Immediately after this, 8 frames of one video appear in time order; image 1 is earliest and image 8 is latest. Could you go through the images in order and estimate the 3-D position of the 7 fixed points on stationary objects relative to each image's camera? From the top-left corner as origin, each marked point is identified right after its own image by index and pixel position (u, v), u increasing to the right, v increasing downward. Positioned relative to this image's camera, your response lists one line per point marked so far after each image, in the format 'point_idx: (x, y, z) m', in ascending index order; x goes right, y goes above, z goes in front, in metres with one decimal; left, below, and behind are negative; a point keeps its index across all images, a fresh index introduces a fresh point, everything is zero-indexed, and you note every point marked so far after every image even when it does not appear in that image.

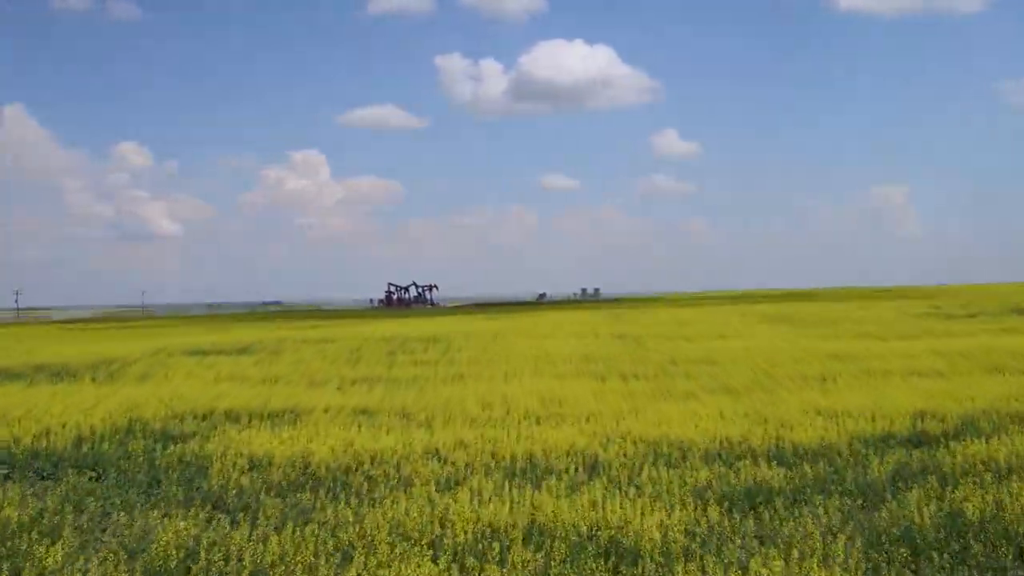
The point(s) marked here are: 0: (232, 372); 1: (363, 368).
0: (-2.0, -0.6, +10.6) m
1: (-1.1, -0.6, +10.7) m
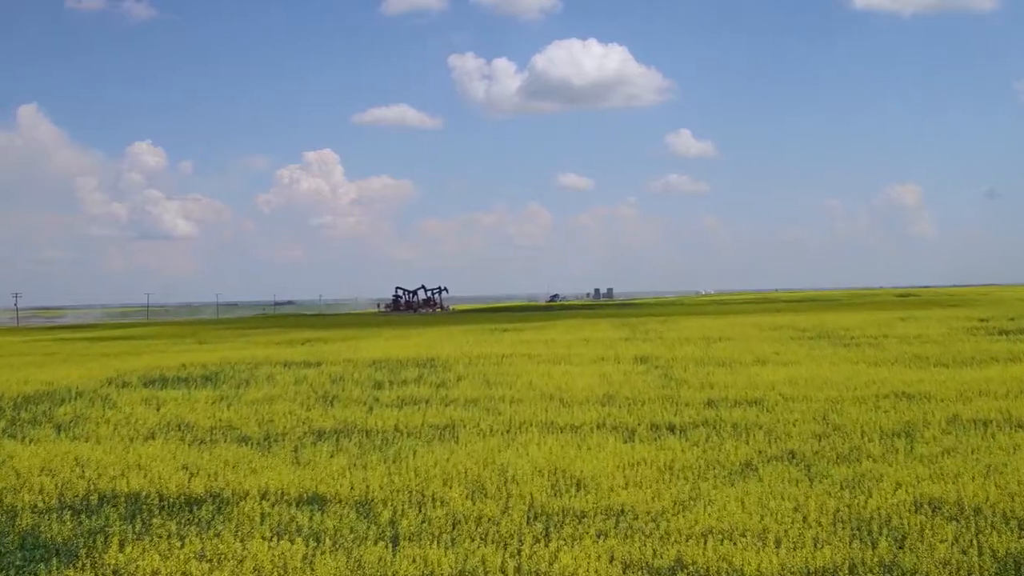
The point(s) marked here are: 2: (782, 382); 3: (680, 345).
0: (-1.9, -0.7, +8.7) m
1: (-1.0, -0.7, +8.8) m
2: (+2.0, -0.7, +11.0) m
3: (+1.8, -0.6, +16.3) m
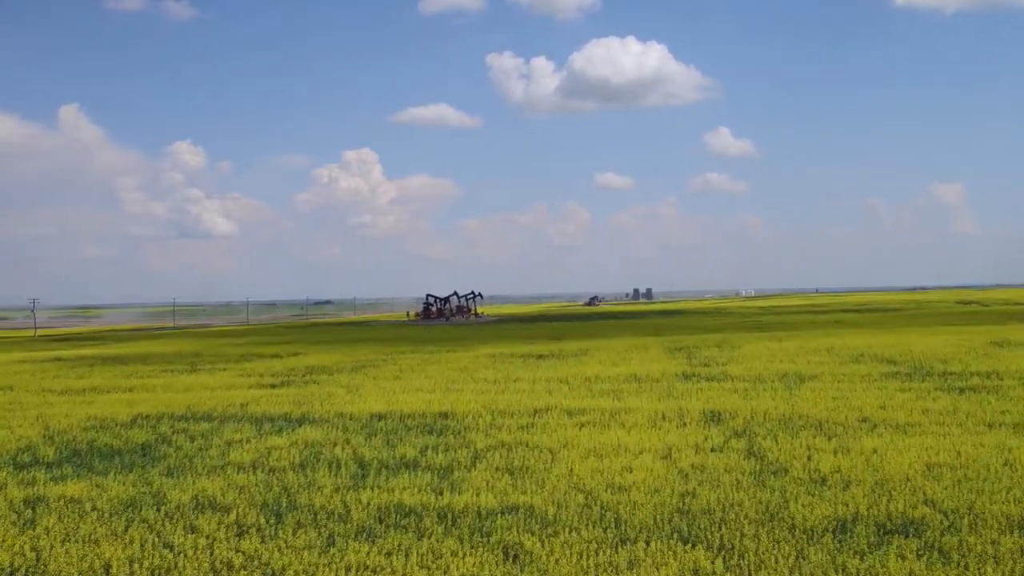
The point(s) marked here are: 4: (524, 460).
0: (-1.8, -1.0, +5.8) m
1: (-0.9, -1.0, +5.8) m
2: (+2.1, -1.0, +7.9) m
3: (+2.1, -0.9, +13.2) m
4: (+0.1, -1.0, +8.4) m
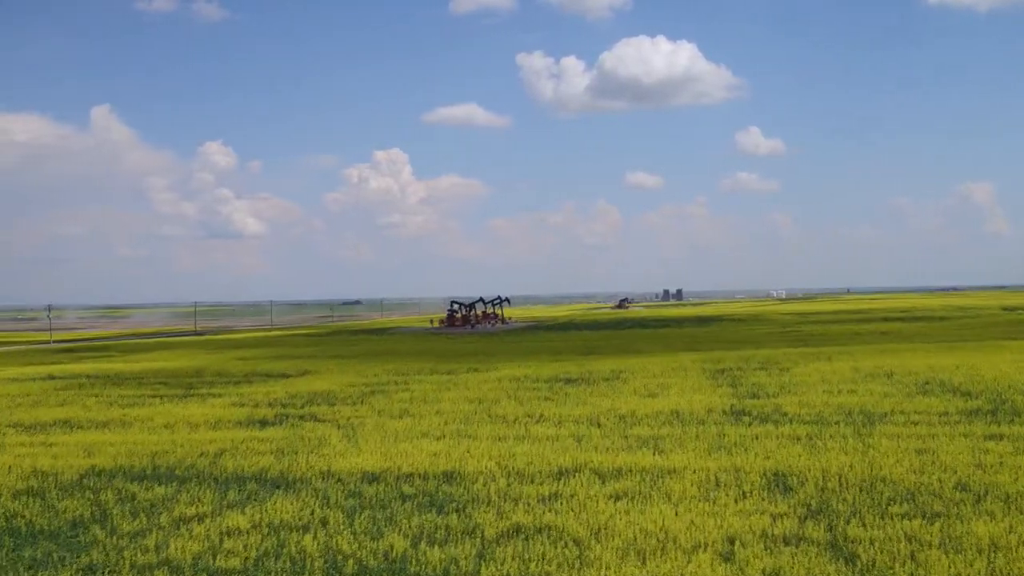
0: (-1.8, -1.2, +3.8) m
1: (-0.9, -1.2, +3.9) m
2: (+2.2, -1.2, +5.9) m
3: (+2.3, -1.1, +11.2) m
4: (+0.1, -1.2, +6.5) m
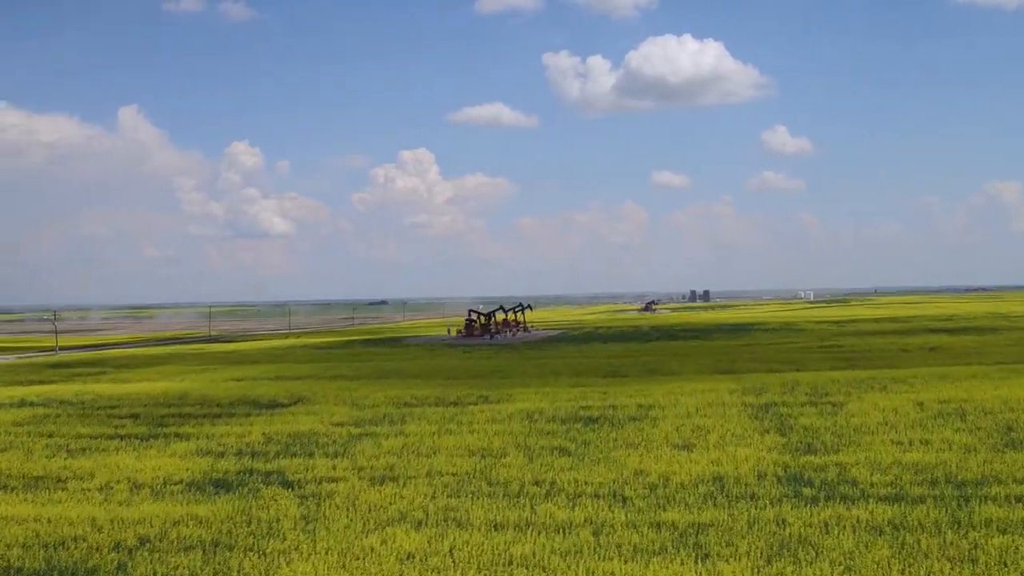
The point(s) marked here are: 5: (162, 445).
0: (-1.9, -1.5, +1.4) m
1: (-1.0, -1.5, +1.4) m
2: (+2.1, -1.5, +3.4) m
3: (+2.3, -1.4, +8.7) m
4: (0.0, -1.5, +4.0) m
5: (-3.6, -1.6, +15.4) m
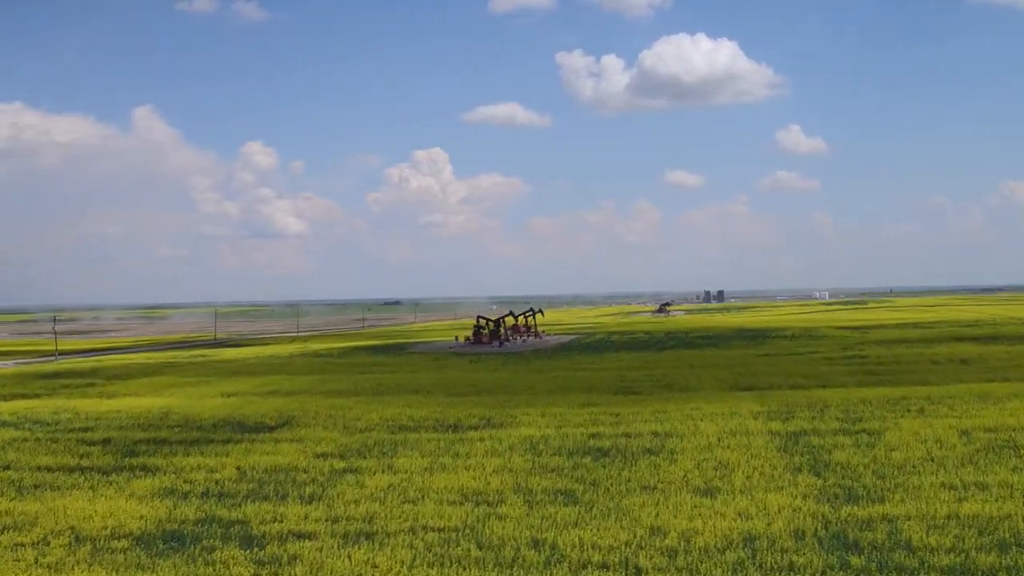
0: (-2.1, -1.7, -0.2) m
1: (-1.1, -1.7, -0.2) m
2: (+2.0, -1.6, +1.8) m
3: (+2.2, -1.6, +7.1) m
4: (-0.1, -1.6, +2.4) m
5: (-3.6, -1.8, +13.8) m
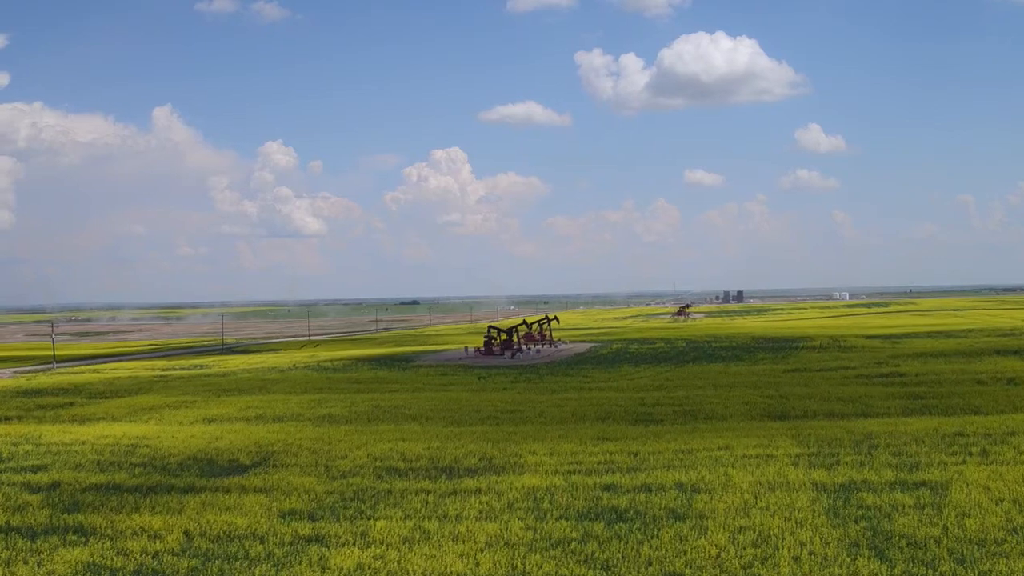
0: (-2.3, -2.0, -2.4) m
1: (-1.3, -1.9, -2.4) m
2: (+1.8, -1.9, -0.5) m
3: (+2.1, -1.8, +4.8) m
4: (-0.2, -1.9, +0.2) m
5: (-3.6, -2.0, +11.6) m
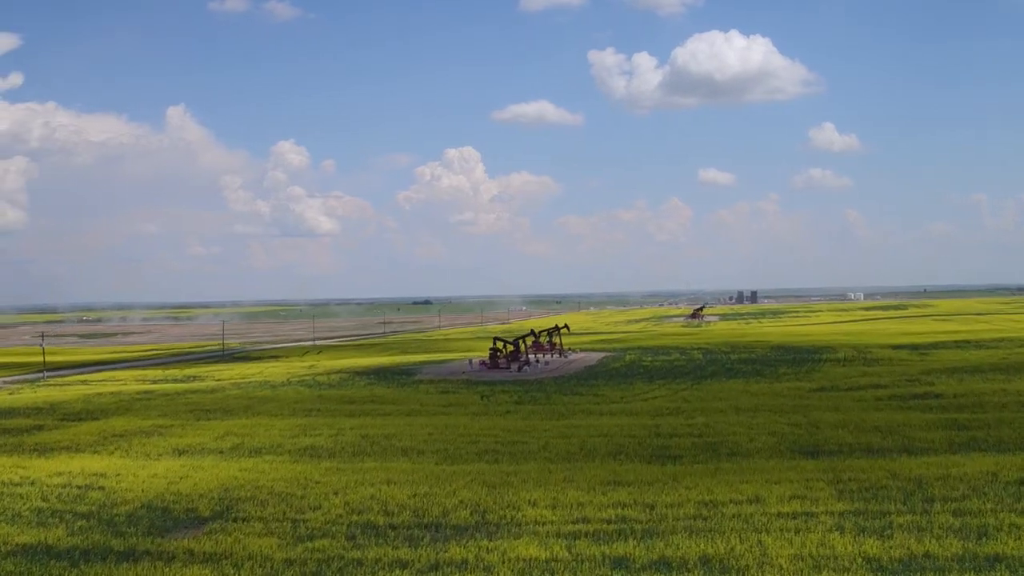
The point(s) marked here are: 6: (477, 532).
0: (-2.5, -2.2, -4.7) m
1: (-1.5, -2.2, -4.7) m
2: (+1.6, -2.2, -2.8) m
3: (+2.0, -2.1, +2.5) m
4: (-0.4, -2.2, -2.1) m
5: (-3.7, -2.3, +9.4) m
6: (-0.3, -2.2, +13.8) m
